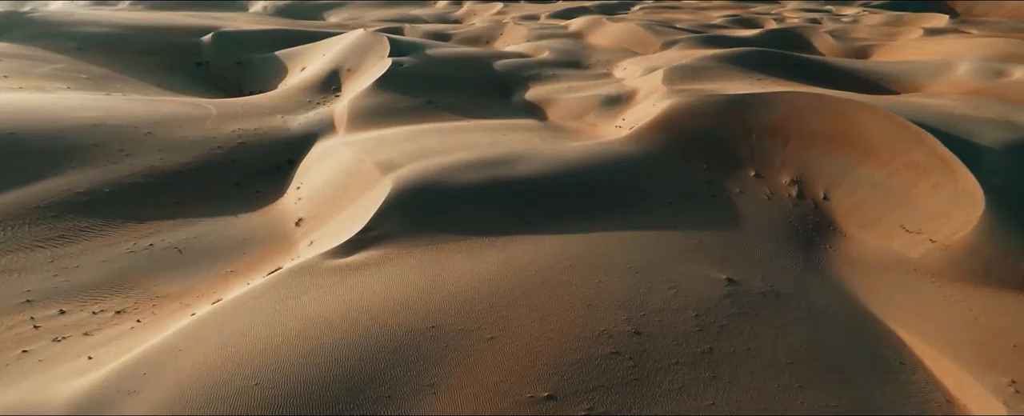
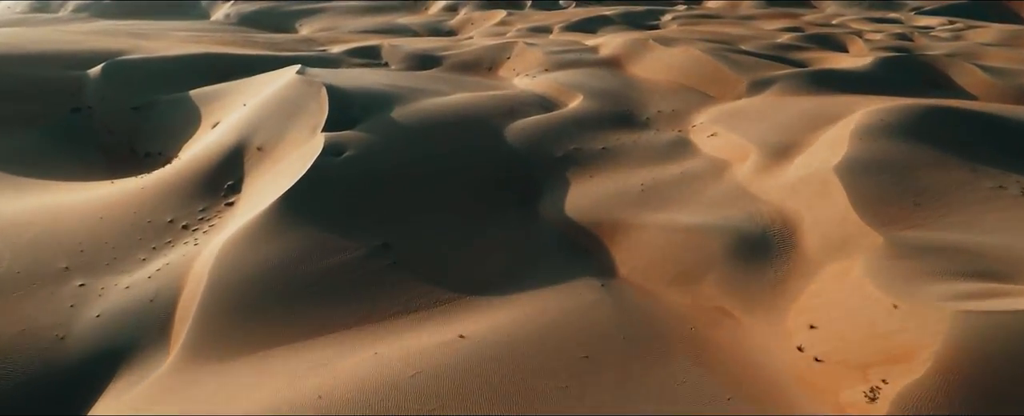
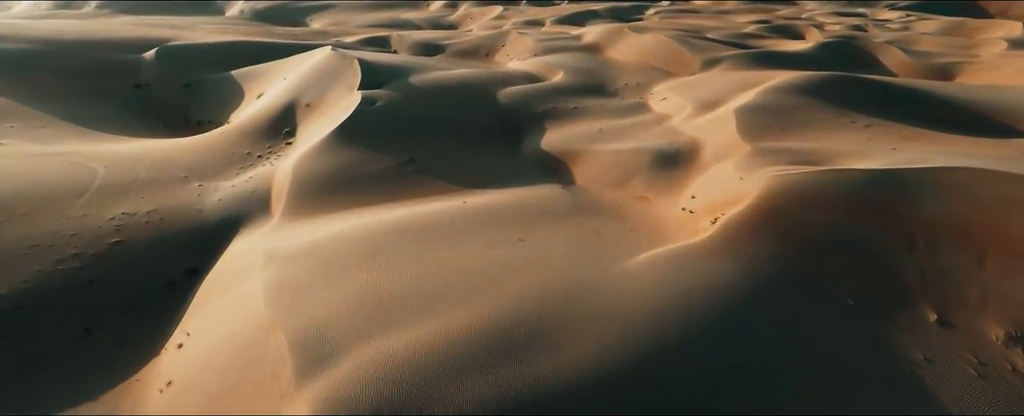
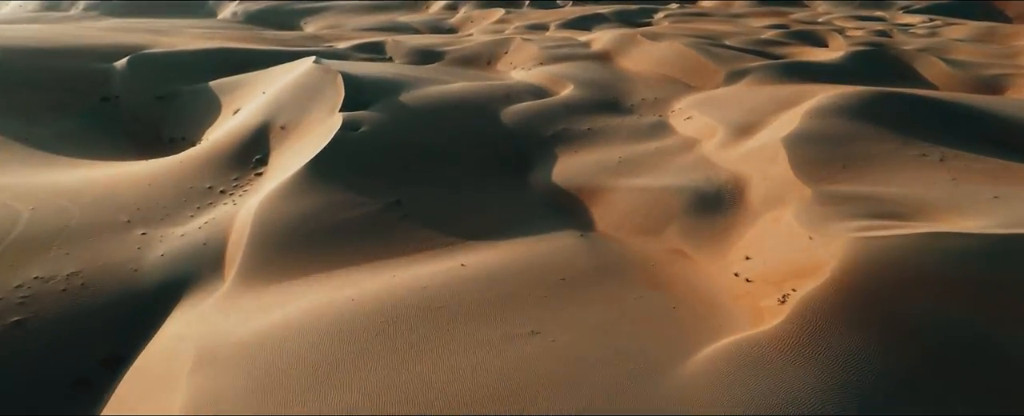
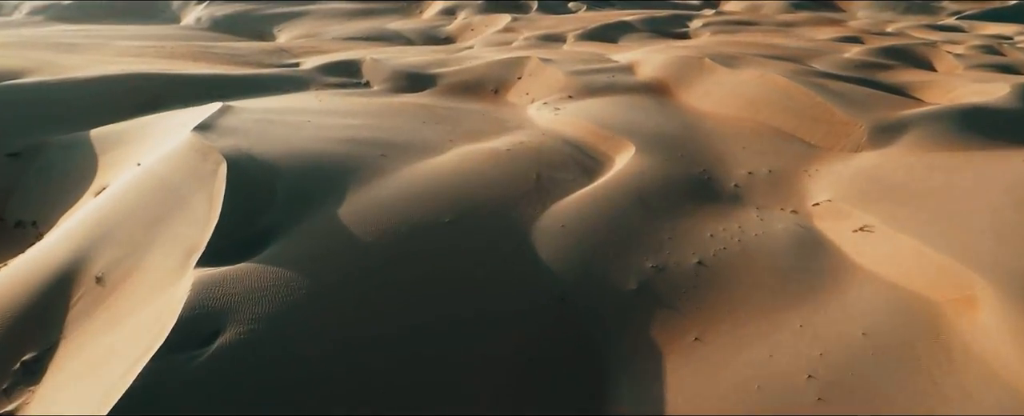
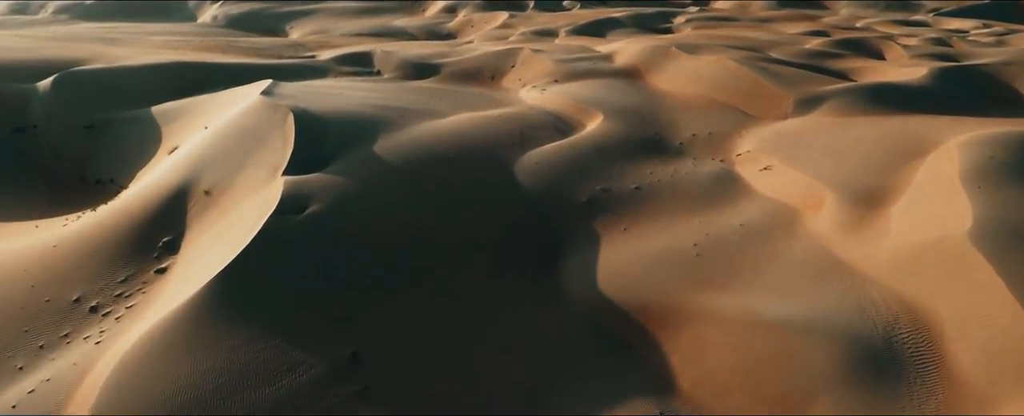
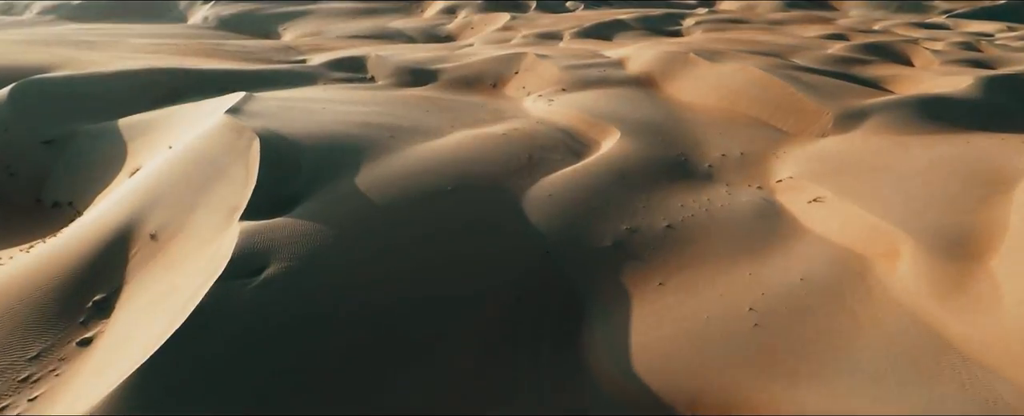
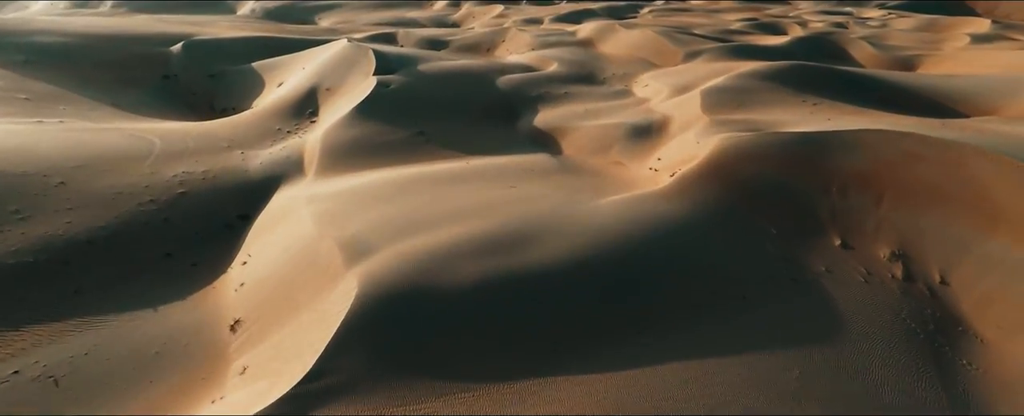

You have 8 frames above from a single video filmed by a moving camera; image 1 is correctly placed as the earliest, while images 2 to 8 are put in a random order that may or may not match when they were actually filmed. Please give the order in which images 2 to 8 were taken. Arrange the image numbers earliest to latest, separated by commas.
8, 3, 4, 2, 6, 7, 5
